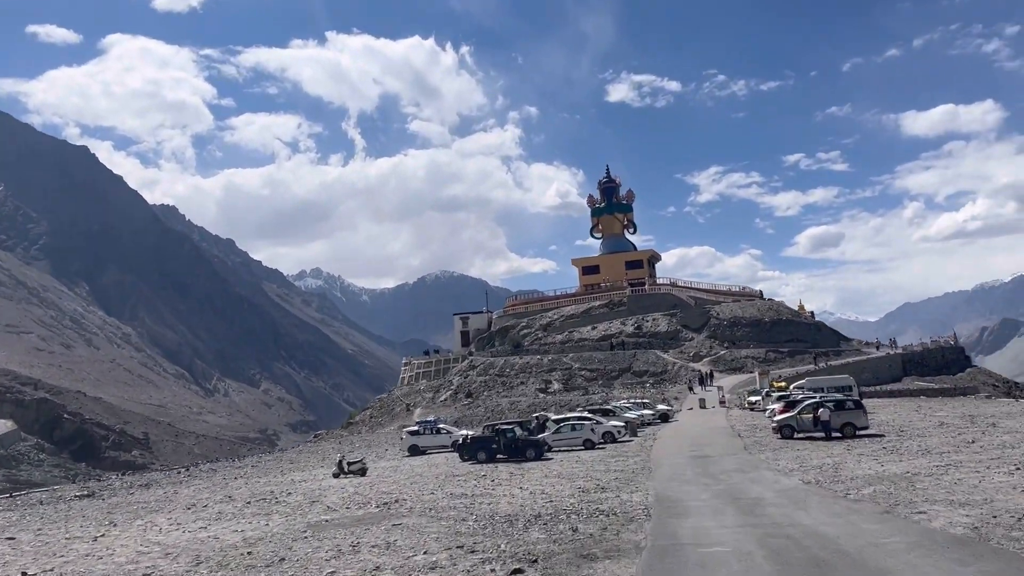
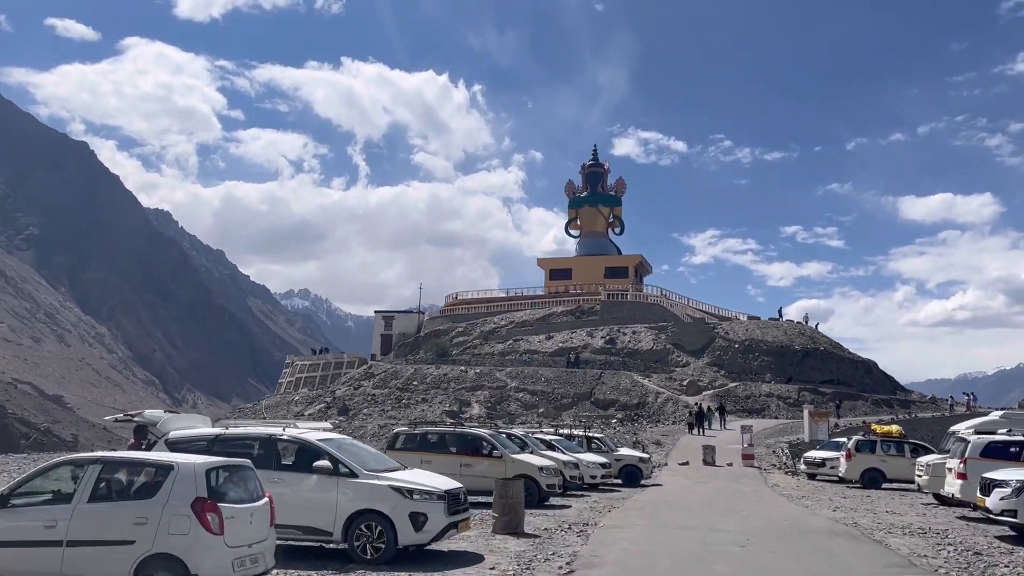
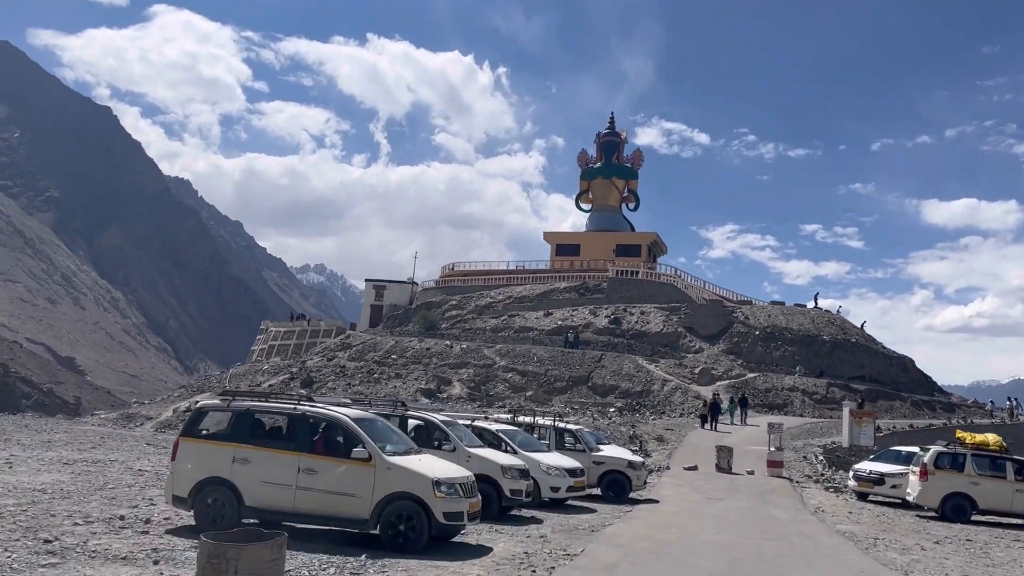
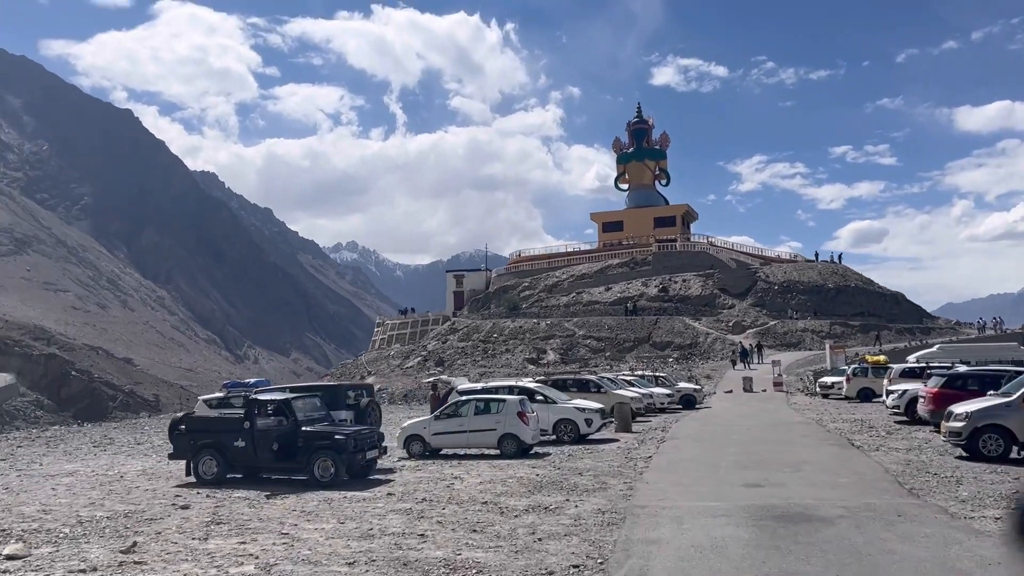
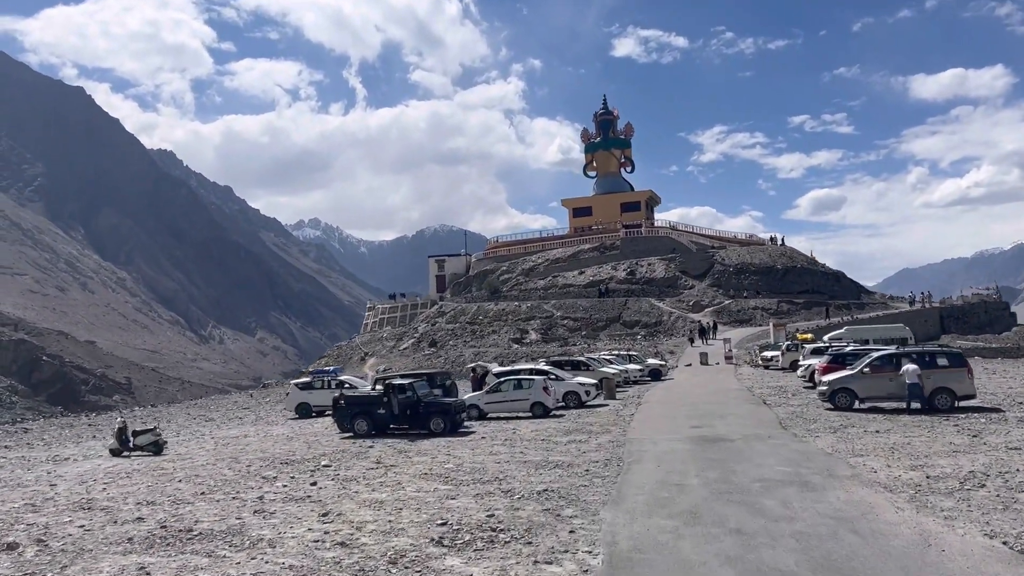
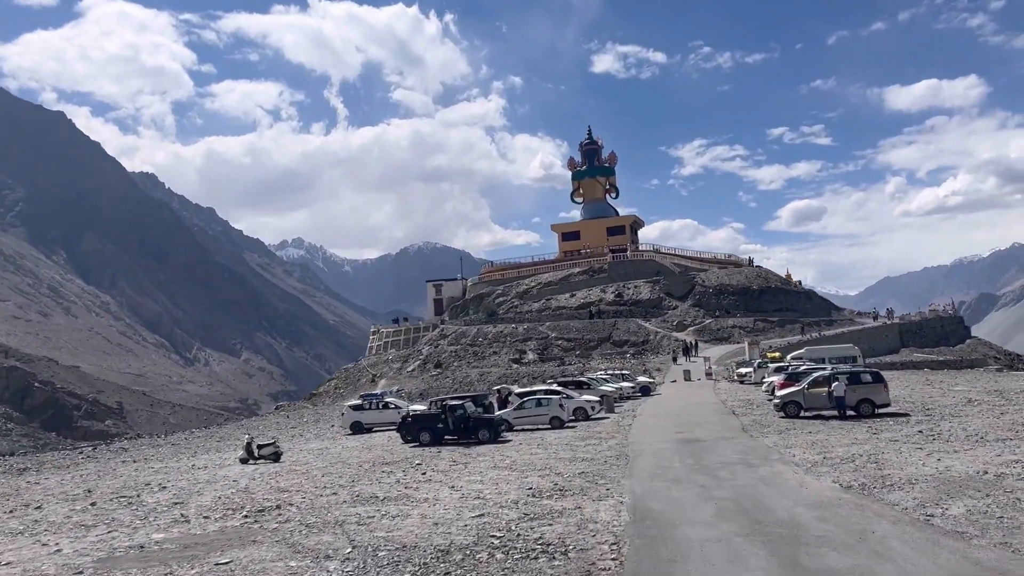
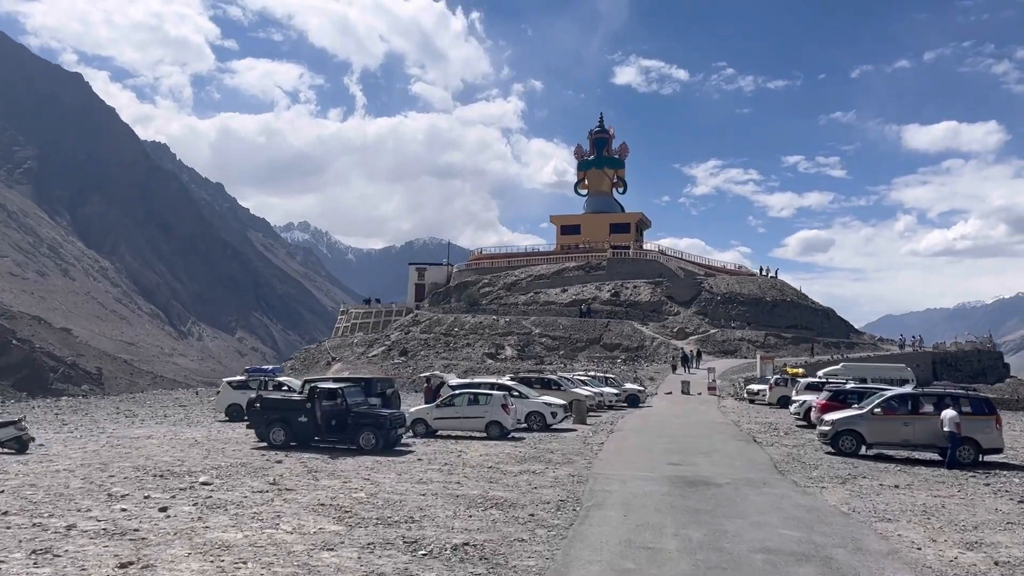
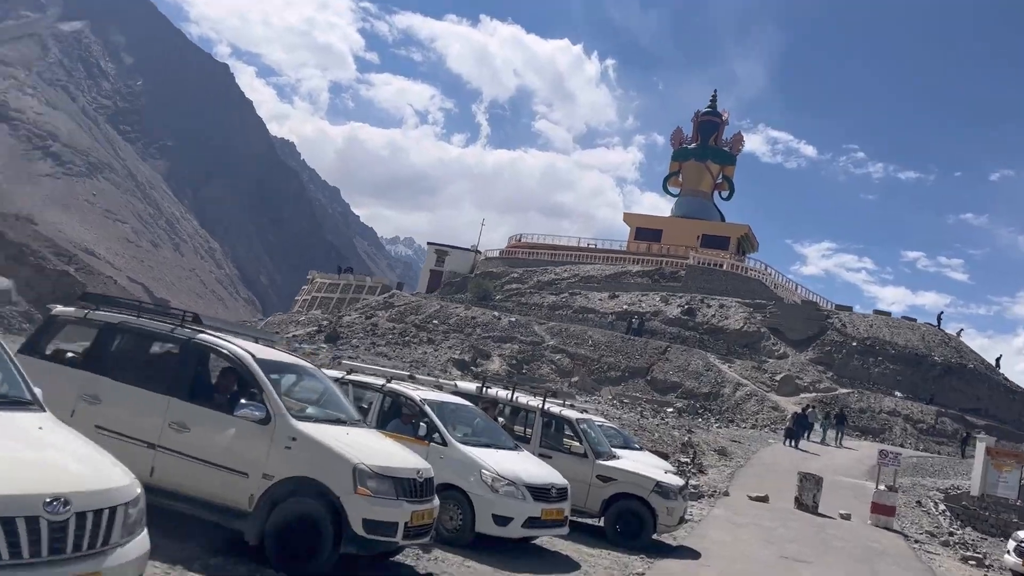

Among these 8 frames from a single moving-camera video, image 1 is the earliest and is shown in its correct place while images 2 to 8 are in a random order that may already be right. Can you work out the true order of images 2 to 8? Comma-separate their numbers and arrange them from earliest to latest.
6, 5, 7, 4, 2, 3, 8
